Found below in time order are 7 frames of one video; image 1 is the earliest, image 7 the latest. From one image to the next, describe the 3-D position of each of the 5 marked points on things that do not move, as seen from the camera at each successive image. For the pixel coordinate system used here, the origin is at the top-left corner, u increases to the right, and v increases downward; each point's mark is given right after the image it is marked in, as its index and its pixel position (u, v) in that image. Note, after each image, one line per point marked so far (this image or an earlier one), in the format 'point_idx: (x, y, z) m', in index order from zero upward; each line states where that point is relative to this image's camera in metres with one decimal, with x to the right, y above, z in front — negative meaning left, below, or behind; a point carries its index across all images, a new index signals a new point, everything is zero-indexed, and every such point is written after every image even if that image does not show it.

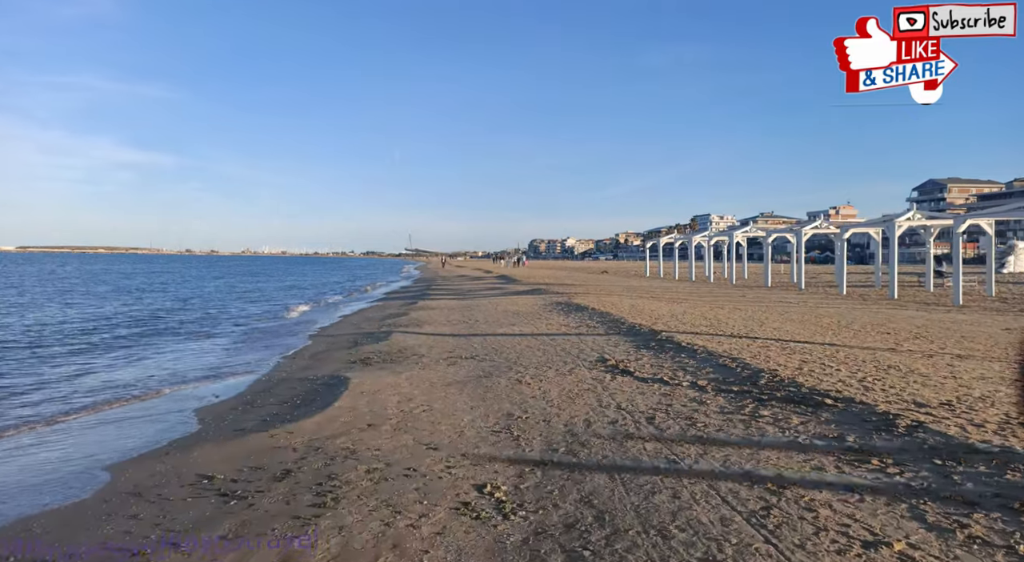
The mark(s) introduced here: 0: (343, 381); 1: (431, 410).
0: (-2.8, -1.7, +9.6) m
1: (-1.1, -1.8, +7.6) m
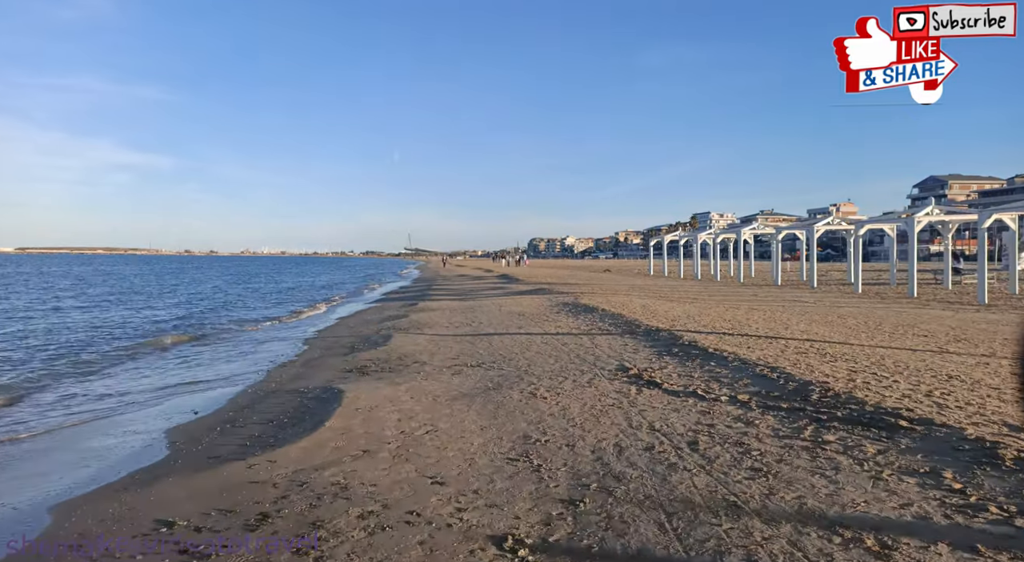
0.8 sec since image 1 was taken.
0: (-2.7, -1.7, +8.7) m
1: (-0.9, -1.8, +6.7) m
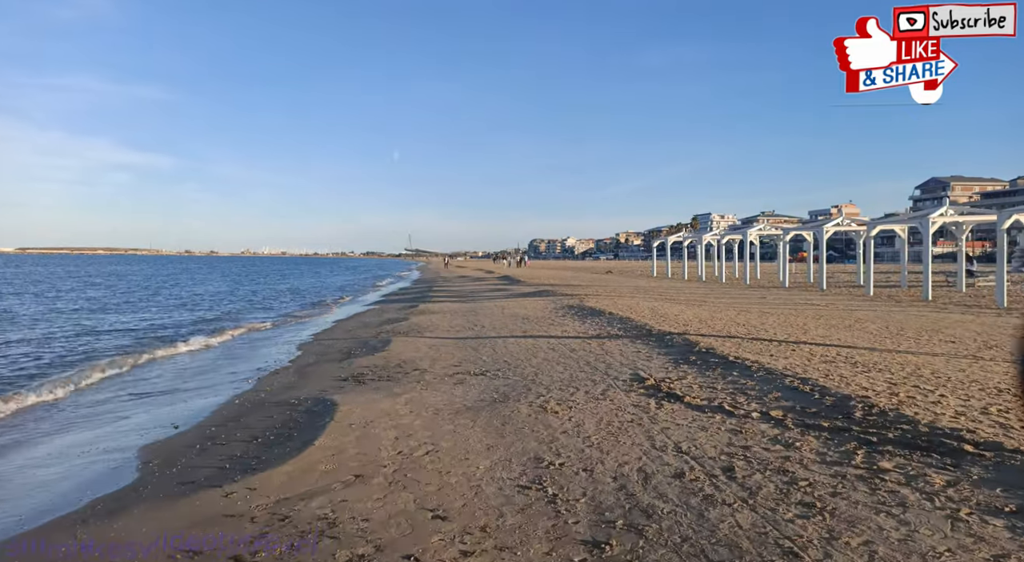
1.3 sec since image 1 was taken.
0: (-2.6, -1.8, +8.0) m
1: (-0.8, -1.8, +6.0) m
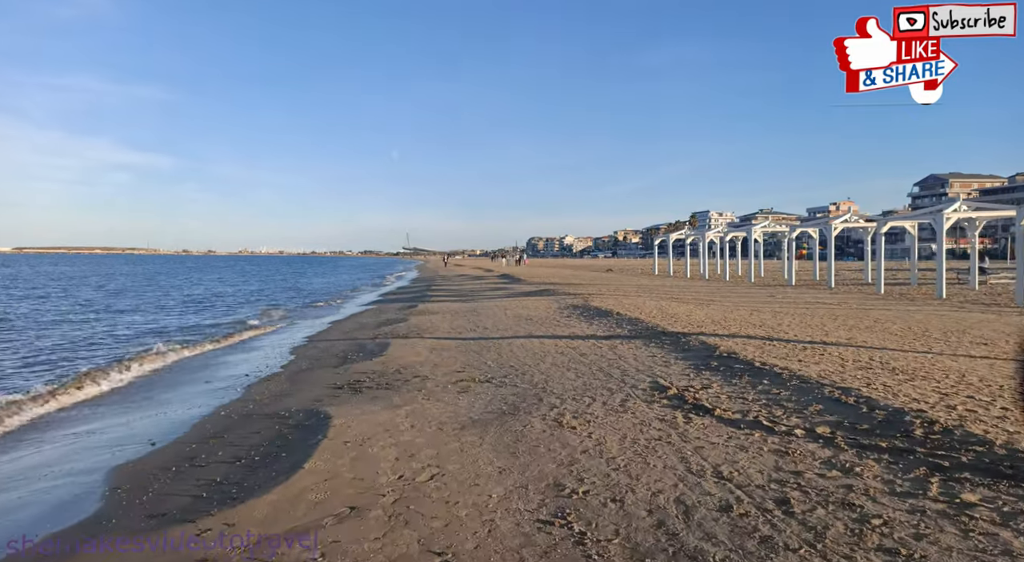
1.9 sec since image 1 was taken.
0: (-2.4, -1.8, +7.3) m
1: (-0.6, -1.8, +5.3) m
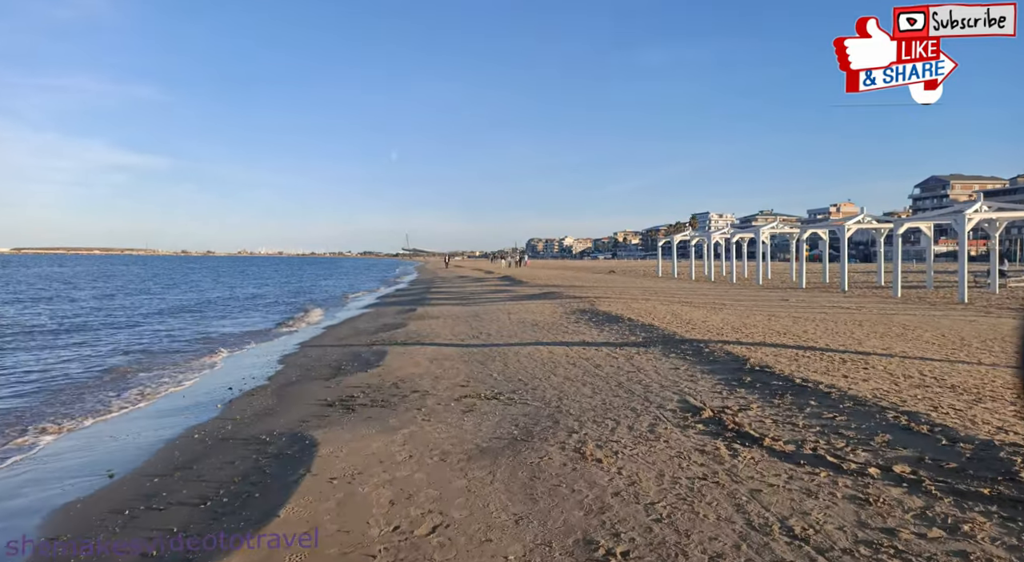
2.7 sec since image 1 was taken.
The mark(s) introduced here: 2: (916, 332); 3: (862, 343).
0: (-2.3, -1.9, +6.3) m
1: (-0.5, -1.9, +4.3) m
2: (+9.9, -1.2, +14.0) m
3: (+7.3, -1.3, +11.9) m
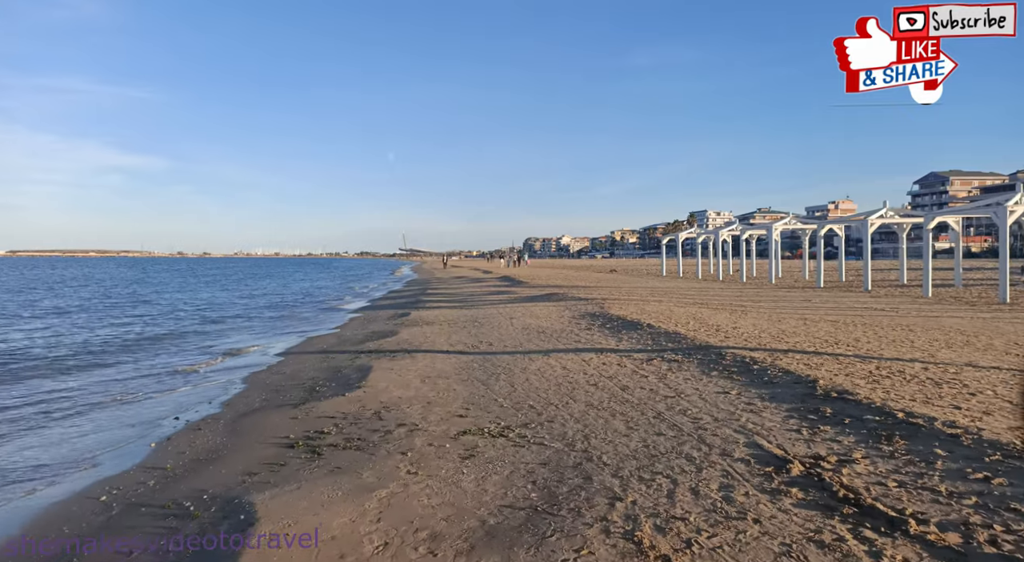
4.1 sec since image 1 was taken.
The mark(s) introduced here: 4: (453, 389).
0: (-2.1, -1.9, +4.5) m
1: (-0.3, -2.0, +2.5) m
2: (+10.0, -1.2, +12.2) m
3: (+7.4, -1.3, +10.0) m
4: (-1.0, -1.7, +9.3) m
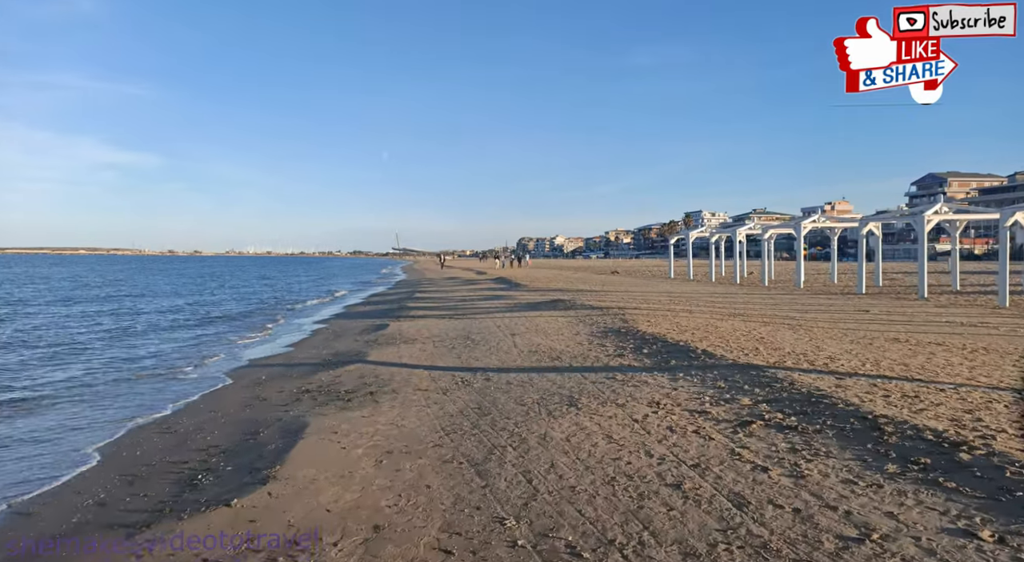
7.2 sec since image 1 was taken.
0: (-1.9, -2.1, +0.5) m
1: (-0.1, -2.2, -1.4) m
2: (+10.1, -1.5, +8.4) m
3: (+7.6, -1.5, +6.2) m
4: (-0.8, -1.9, +5.3) m
